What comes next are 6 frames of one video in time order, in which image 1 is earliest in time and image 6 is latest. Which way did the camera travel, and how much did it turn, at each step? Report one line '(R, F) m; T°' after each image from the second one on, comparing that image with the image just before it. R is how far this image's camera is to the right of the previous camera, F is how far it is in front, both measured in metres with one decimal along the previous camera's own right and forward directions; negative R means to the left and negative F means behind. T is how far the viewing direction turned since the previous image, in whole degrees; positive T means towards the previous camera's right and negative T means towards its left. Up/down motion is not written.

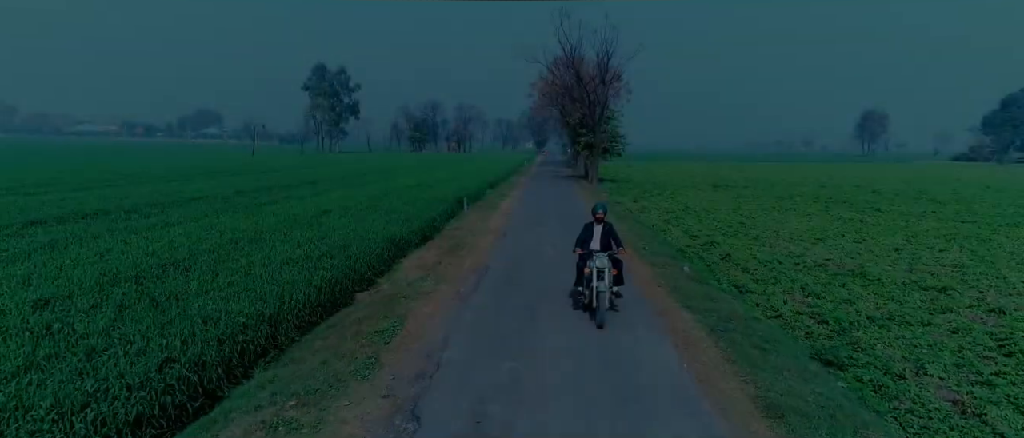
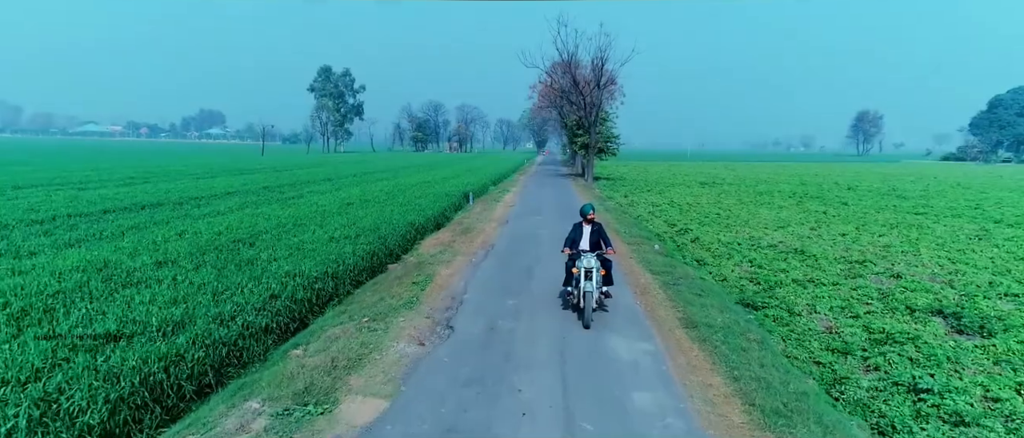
(0.0, -2.5) m; 0°
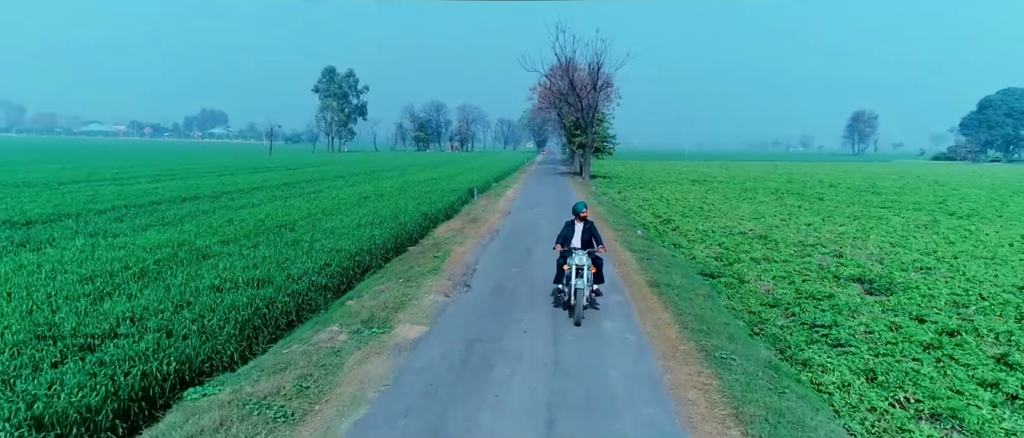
(-0.1, -2.2) m; 0°
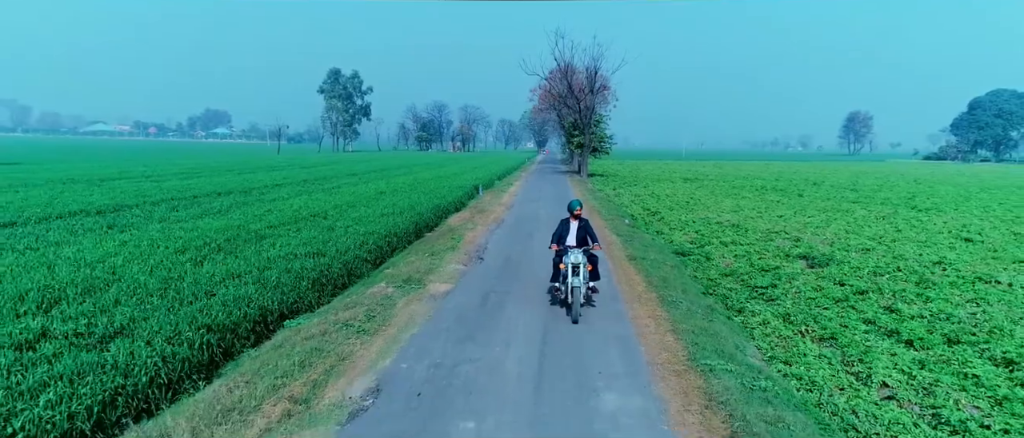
(-0.1, -2.3) m; 0°
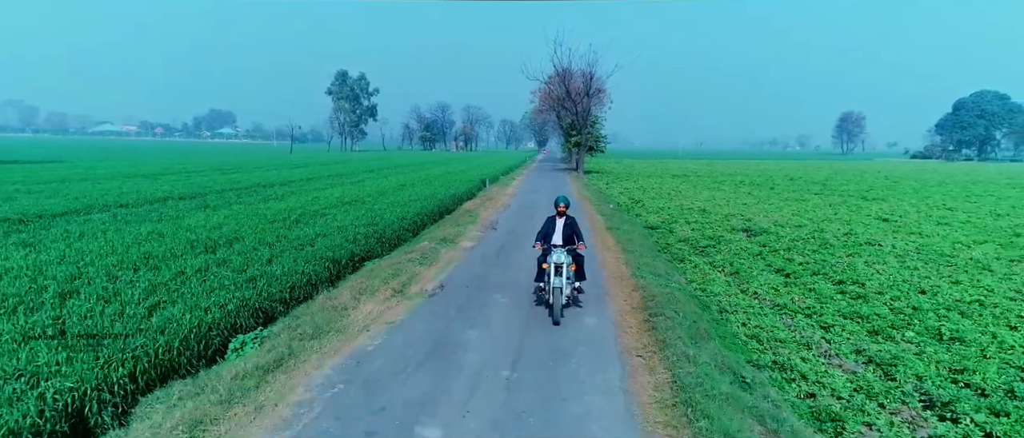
(-0.1, -3.8) m; 0°
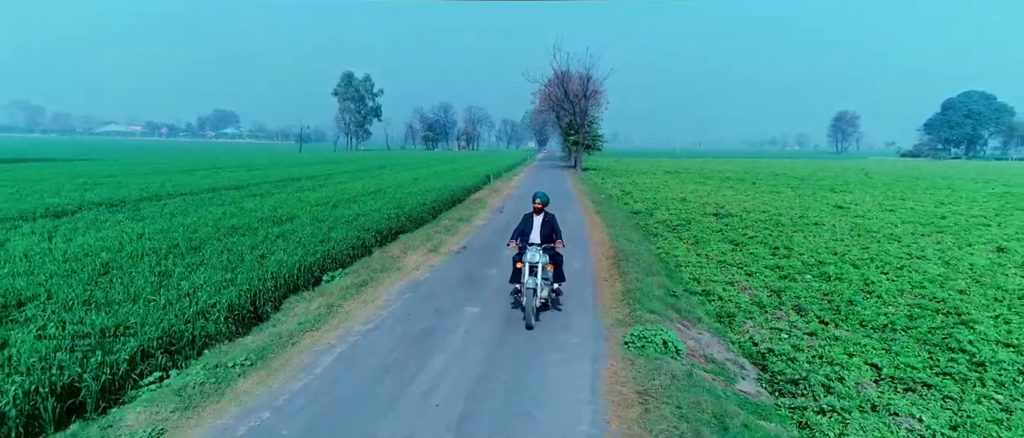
(-0.1, -2.9) m; 0°
